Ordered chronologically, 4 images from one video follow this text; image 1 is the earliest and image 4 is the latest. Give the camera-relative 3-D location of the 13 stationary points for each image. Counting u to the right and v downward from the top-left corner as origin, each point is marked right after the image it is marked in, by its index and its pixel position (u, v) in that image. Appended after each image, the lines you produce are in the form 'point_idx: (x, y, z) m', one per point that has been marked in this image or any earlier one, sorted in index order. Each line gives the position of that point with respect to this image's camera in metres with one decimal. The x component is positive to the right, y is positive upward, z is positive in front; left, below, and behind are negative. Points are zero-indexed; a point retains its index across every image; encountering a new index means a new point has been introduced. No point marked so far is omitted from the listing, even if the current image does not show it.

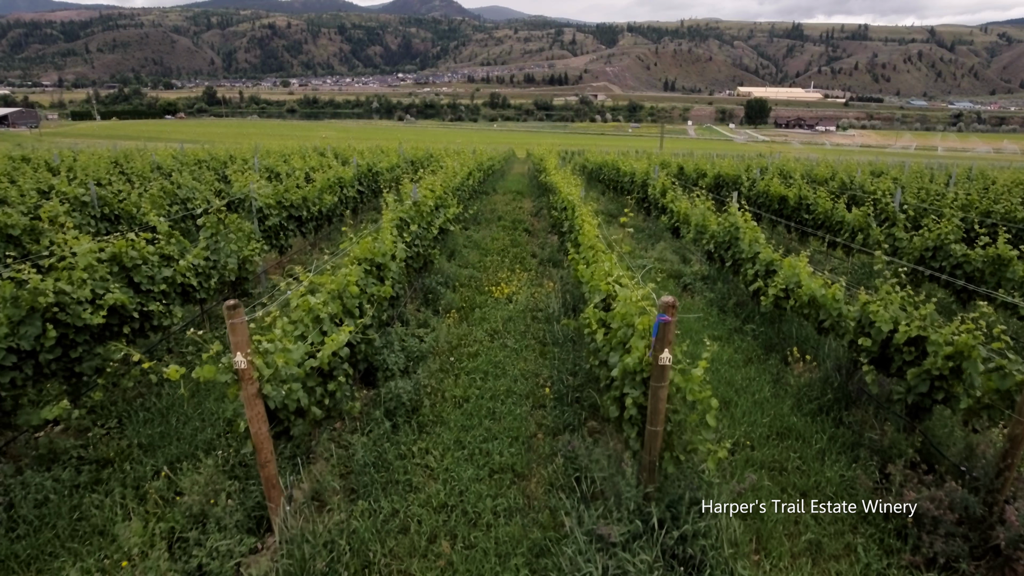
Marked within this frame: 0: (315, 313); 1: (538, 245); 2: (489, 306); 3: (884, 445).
0: (-1.3, -0.2, +4.3) m
1: (+0.5, +0.8, +12.1) m
2: (-0.3, -0.2, +8.0) m
3: (+2.6, -1.1, +4.5) m
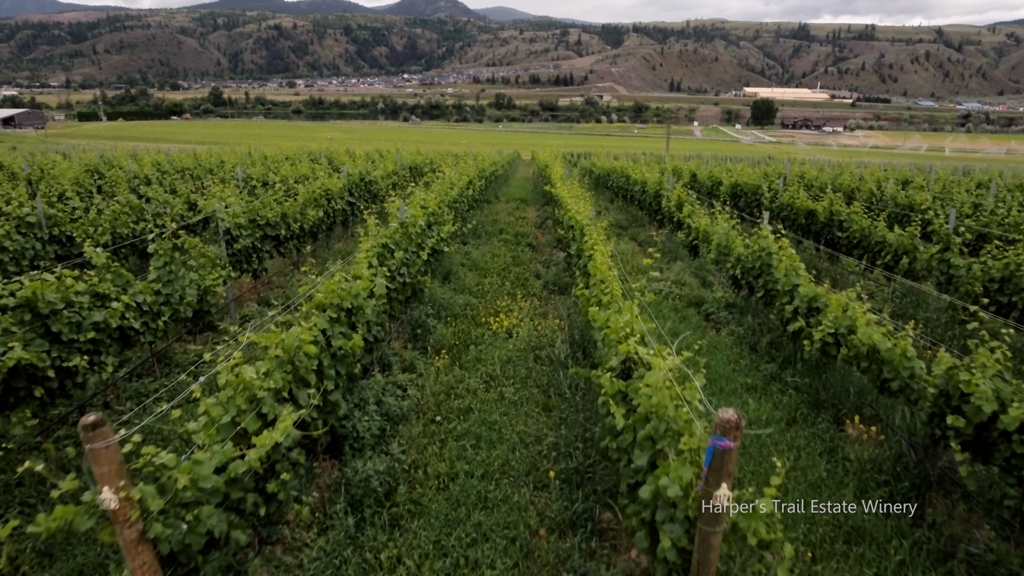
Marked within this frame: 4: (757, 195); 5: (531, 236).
0: (-1.4, -0.5, +3.3) m
1: (+0.5, +0.4, +11.2) m
2: (-0.3, -0.6, +7.0) m
3: (+2.6, -1.5, +3.5) m
4: (+5.1, +2.0, +13.4) m
5: (+0.4, +1.1, +13.3) m
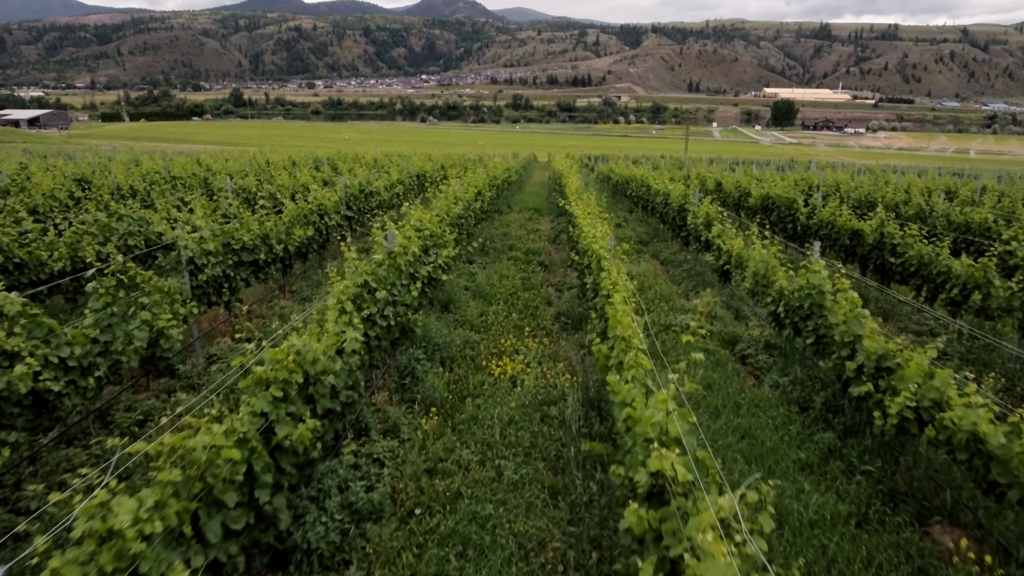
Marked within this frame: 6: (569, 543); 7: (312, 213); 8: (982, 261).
0: (-1.4, -0.9, +2.3) m
1: (+0.7, 0.0, +10.1) m
2: (-0.3, -1.0, +6.0) m
3: (+2.5, -1.9, +2.4) m
4: (+5.4, +1.5, +12.3) m
5: (+0.6, +0.7, +12.2) m
6: (+0.4, -1.5, +3.9) m
7: (-3.0, +1.1, +9.7) m
8: (+5.2, +0.3, +7.1) m
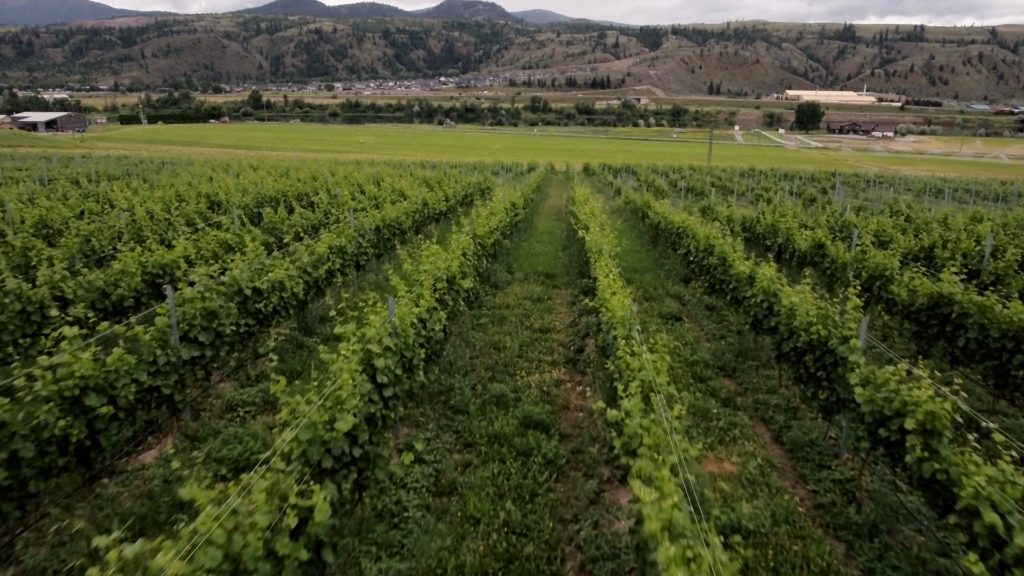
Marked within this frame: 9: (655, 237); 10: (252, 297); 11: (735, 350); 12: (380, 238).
0: (-1.8, -2.9, -3.2) m
1: (+0.5, -2.0, +4.5) m
2: (-0.6, -3.0, +0.4) m
3: (+2.1, -3.9, -3.2) m
4: (+5.2, -0.5, +6.6) m
5: (+0.5, -1.3, +6.7) m
6: (0.0, -3.5, -1.7) m
7: (-3.2, -0.8, +4.3) m
8: (+5.0, -1.7, +1.4) m
9: (+3.6, +1.2, +15.3) m
10: (-2.9, -0.1, +7.2) m
11: (+3.0, -0.9, +8.3) m
12: (-2.5, +0.9, +11.5) m
